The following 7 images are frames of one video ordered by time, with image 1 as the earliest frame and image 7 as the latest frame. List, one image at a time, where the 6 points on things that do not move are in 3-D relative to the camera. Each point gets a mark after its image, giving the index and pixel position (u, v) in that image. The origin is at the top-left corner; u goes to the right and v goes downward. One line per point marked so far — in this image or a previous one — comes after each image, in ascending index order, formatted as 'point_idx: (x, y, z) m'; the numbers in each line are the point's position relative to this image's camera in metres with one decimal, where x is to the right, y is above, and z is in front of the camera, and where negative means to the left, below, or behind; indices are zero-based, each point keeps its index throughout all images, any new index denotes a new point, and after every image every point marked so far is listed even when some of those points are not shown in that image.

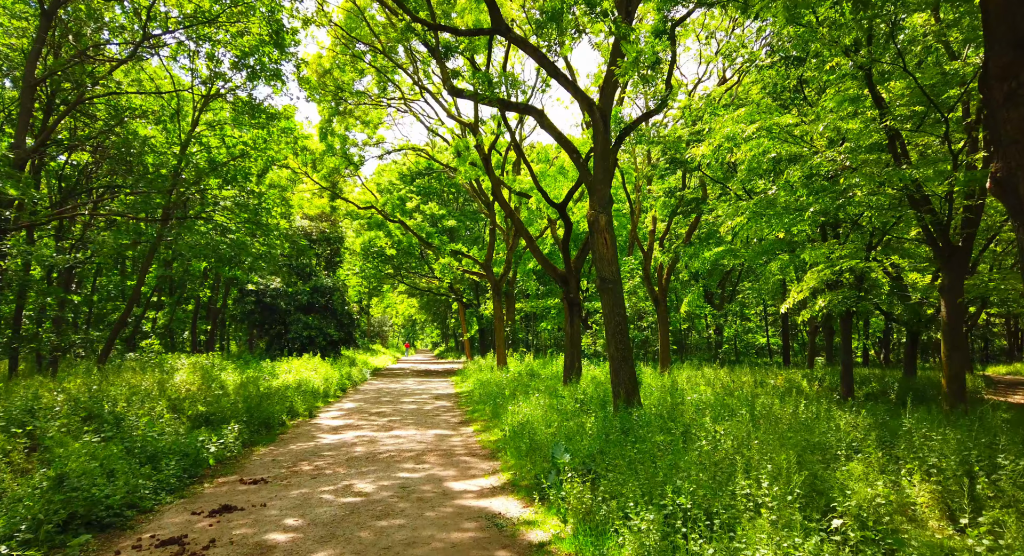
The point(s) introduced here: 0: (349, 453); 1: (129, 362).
0: (-2.3, -2.5, +9.4) m
1: (-9.1, -2.0, +15.7) m
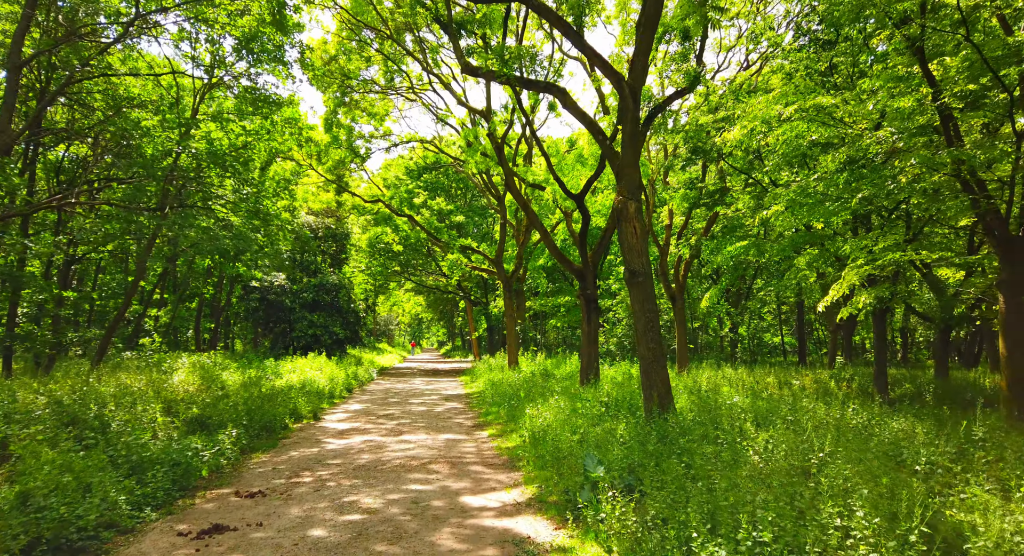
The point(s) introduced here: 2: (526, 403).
0: (-2.1, -2.4, +8.7) m
1: (-8.7, -1.9, +15.0) m
2: (+0.3, -2.3, +12.1) m
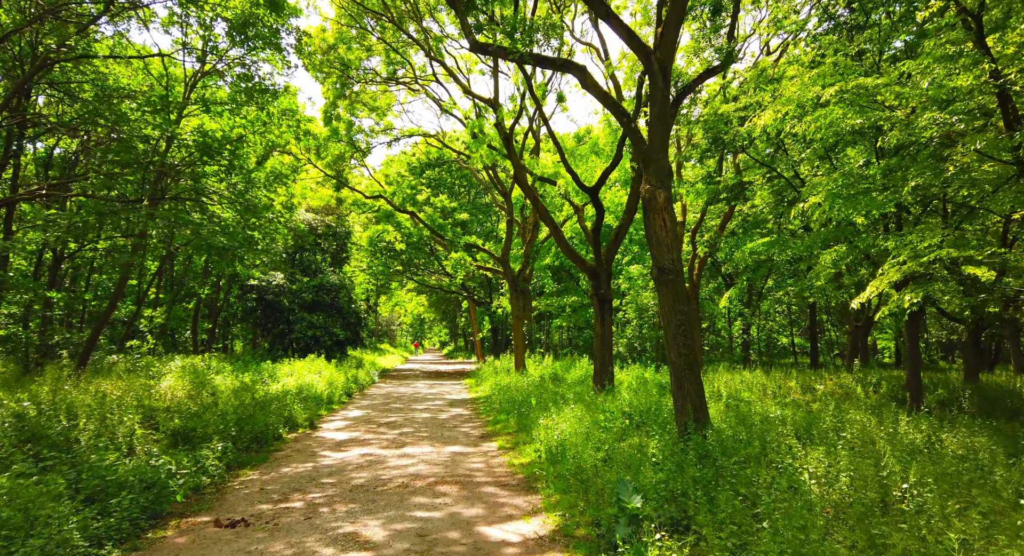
0: (-1.9, -2.4, +7.8) m
1: (-8.5, -1.9, +14.1) m
2: (+0.4, -2.3, +11.2) m
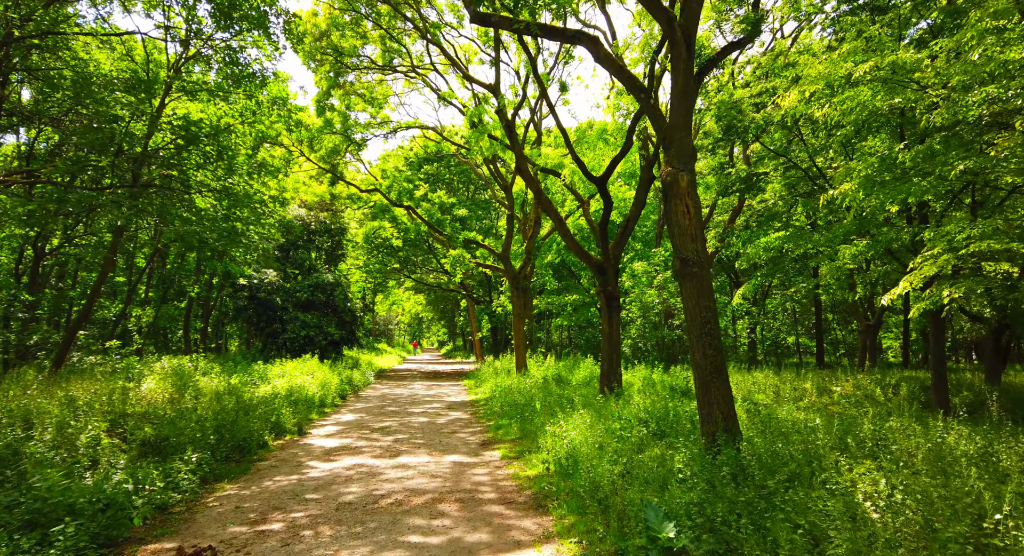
0: (-1.8, -2.3, +7.0) m
1: (-8.5, -1.8, +13.3) m
2: (+0.5, -2.2, +10.4) m
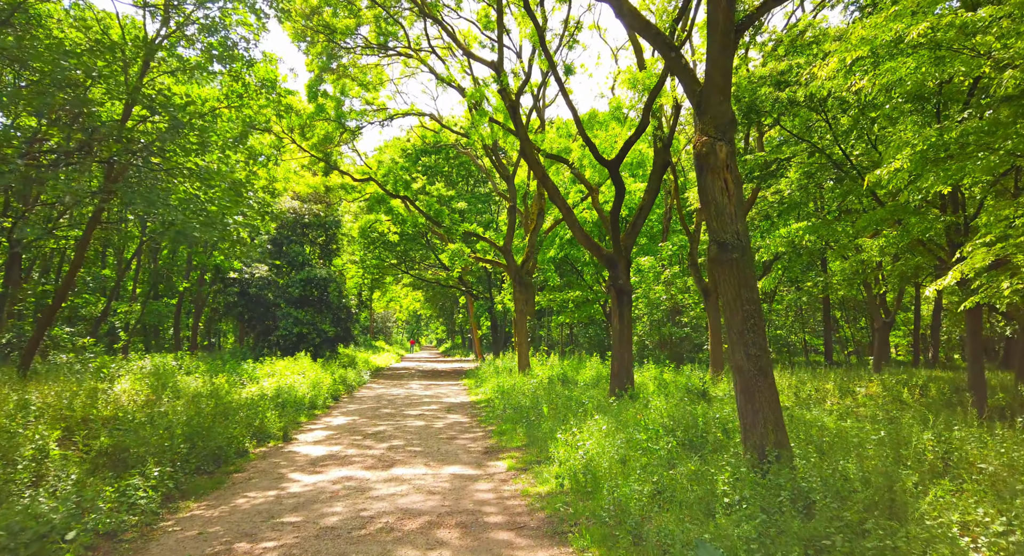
0: (-1.7, -2.2, +6.1) m
1: (-8.4, -1.7, +12.3) m
2: (+0.6, -2.0, +9.5) m
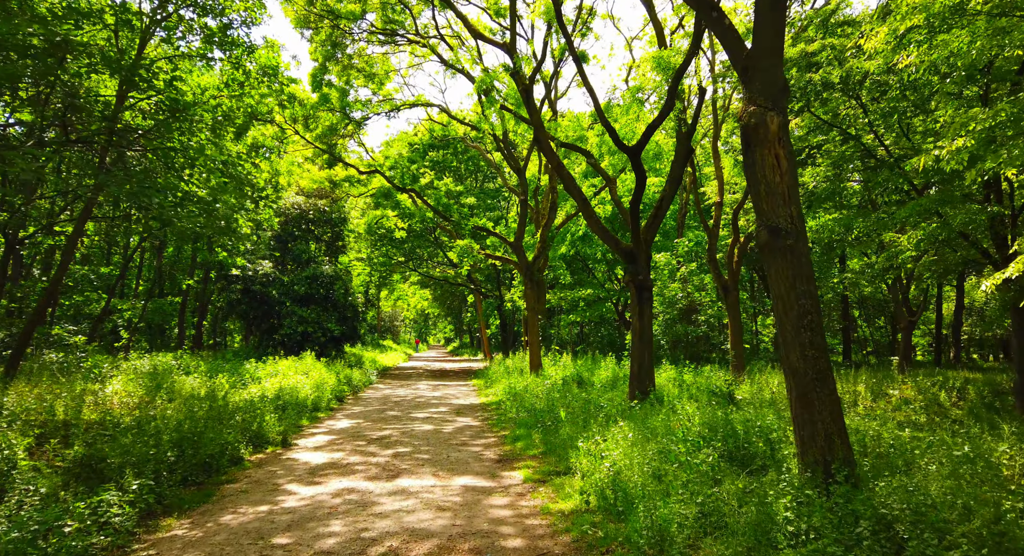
0: (-1.6, -2.1, +5.4) m
1: (-8.2, -1.6, +11.7) m
2: (+0.8, -2.0, +8.7) m
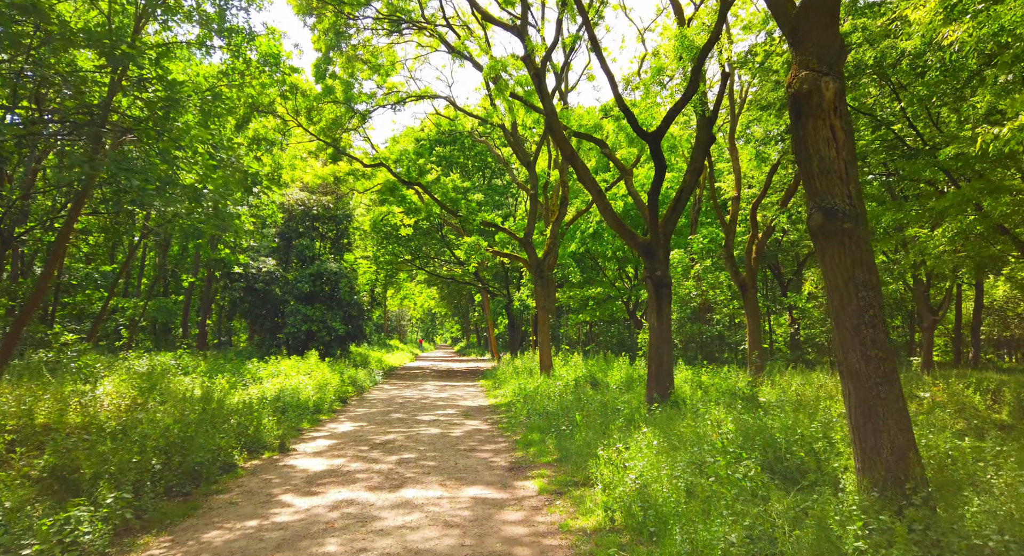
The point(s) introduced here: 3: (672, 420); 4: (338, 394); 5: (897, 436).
0: (-1.5, -2.1, +4.8) m
1: (-8.0, -1.5, +11.2) m
2: (+0.9, -1.9, +8.1) m
3: (+1.9, -1.7, +7.8) m
4: (-4.1, -2.7, +15.5) m
5: (+2.5, -1.0, +4.4) m
